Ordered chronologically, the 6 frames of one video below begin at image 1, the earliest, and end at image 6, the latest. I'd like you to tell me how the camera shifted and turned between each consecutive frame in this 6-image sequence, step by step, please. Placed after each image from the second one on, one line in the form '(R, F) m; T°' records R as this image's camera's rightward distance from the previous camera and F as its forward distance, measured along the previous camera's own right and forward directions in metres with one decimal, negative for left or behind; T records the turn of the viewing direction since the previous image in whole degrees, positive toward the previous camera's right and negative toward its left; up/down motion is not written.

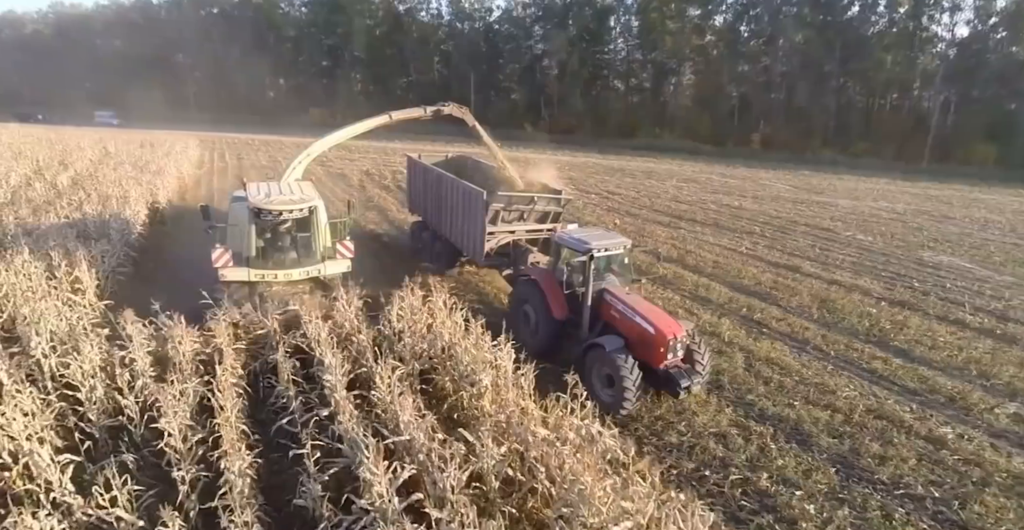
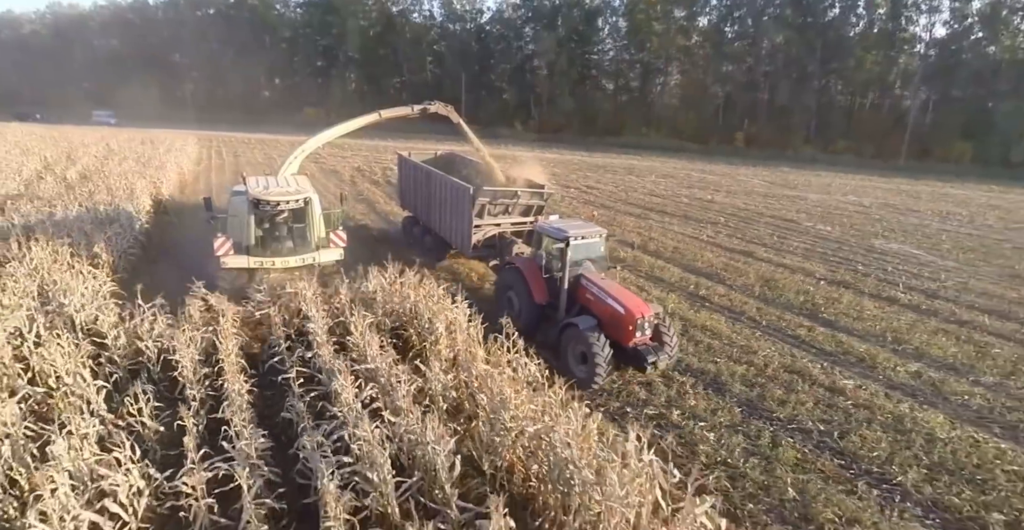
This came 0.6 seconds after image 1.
(+0.4, -0.8) m; 0°
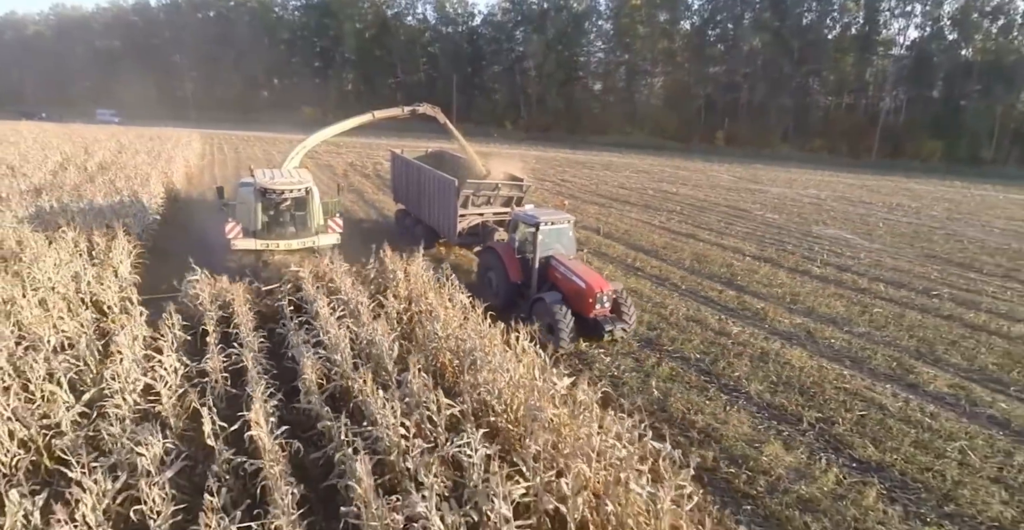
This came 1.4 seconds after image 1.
(+0.6, -1.3) m; 0°
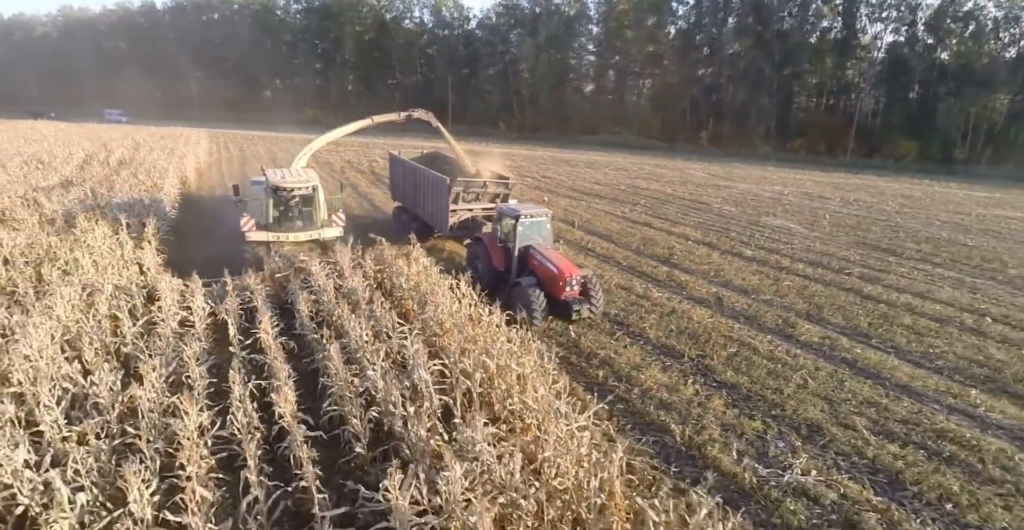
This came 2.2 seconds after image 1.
(+0.7, -1.5) m; 0°
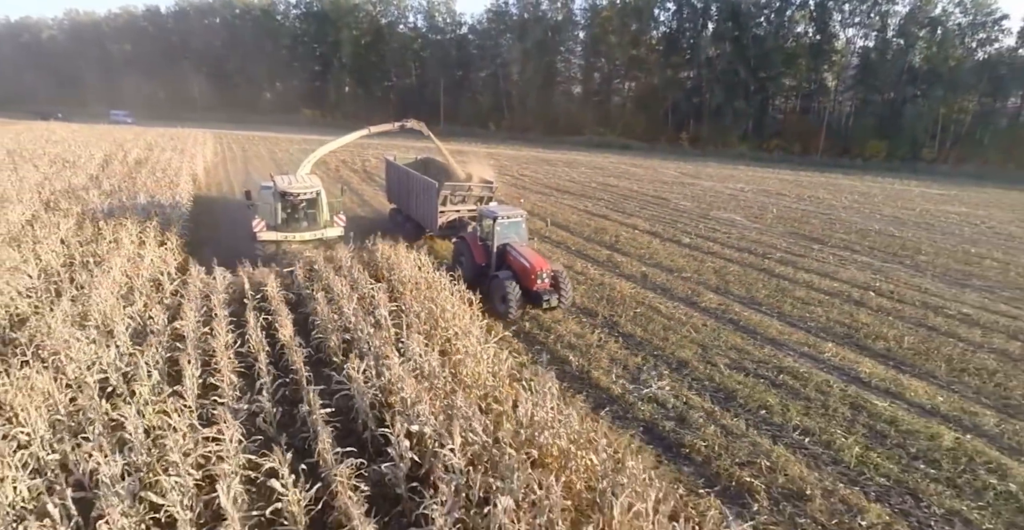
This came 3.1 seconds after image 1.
(+0.8, -1.8) m; 0°
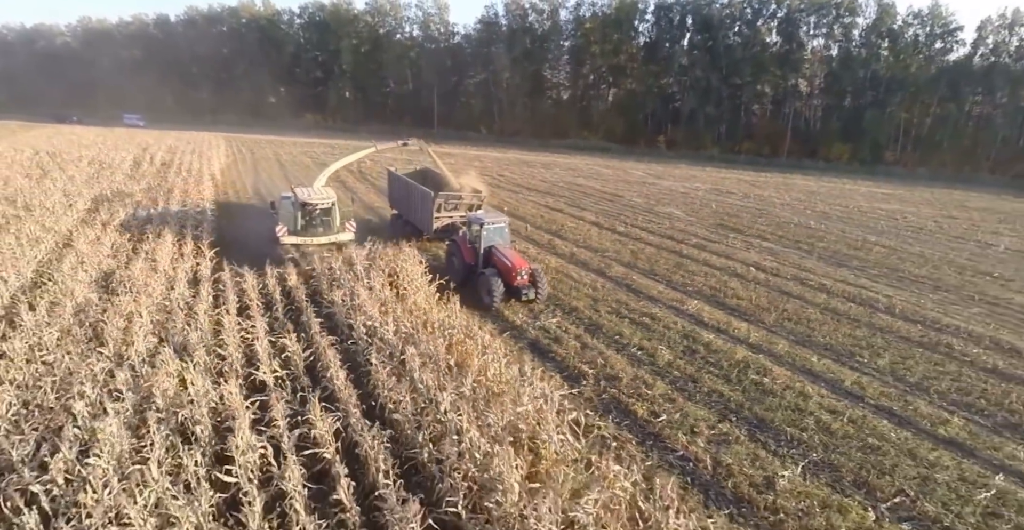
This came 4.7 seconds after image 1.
(+1.3, -2.9) m; -1°
